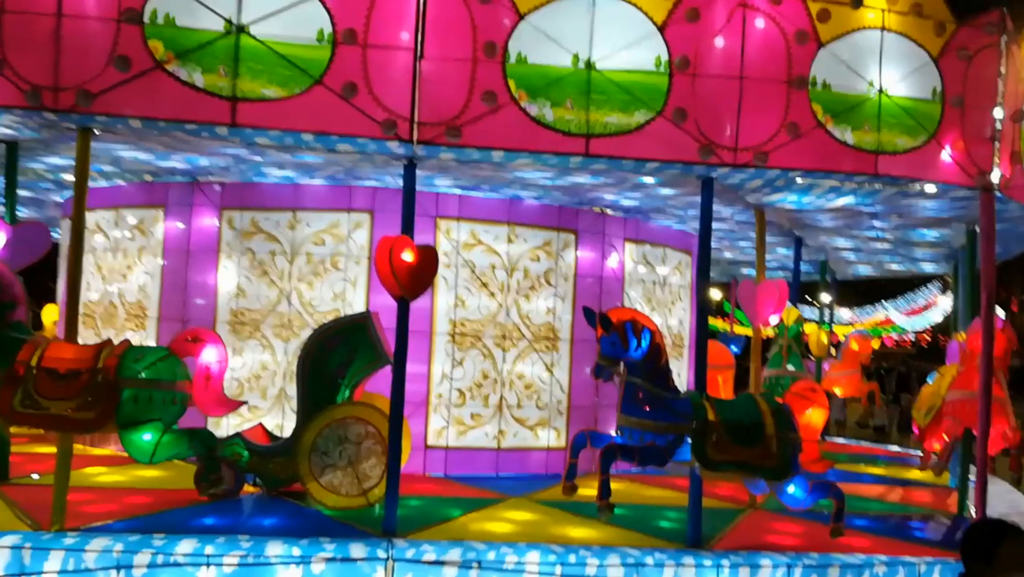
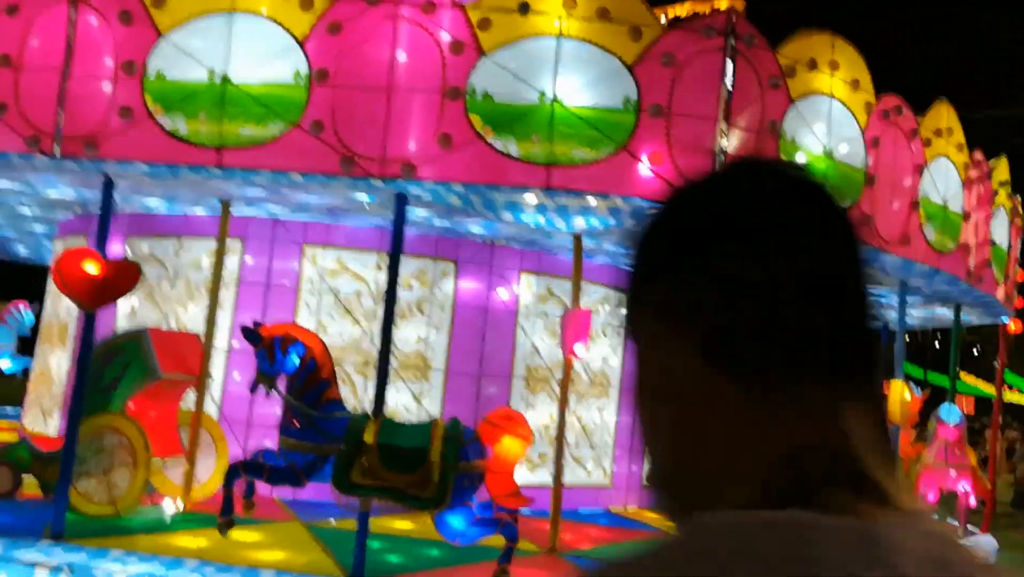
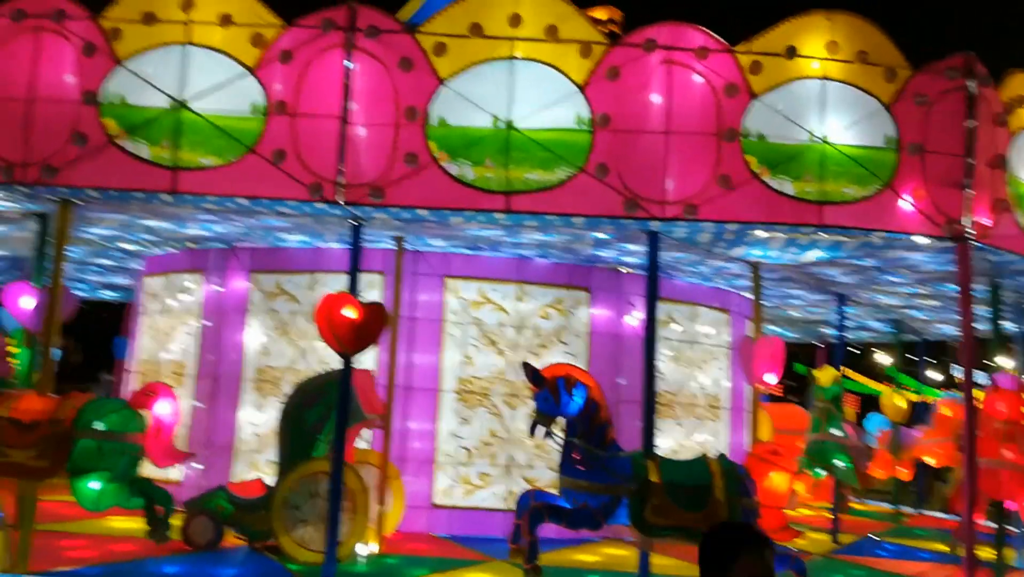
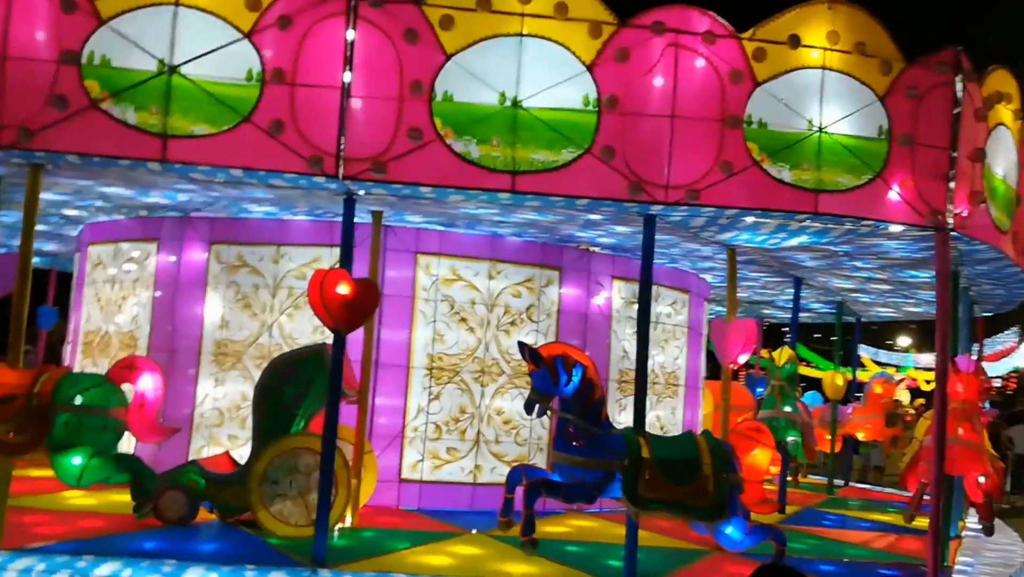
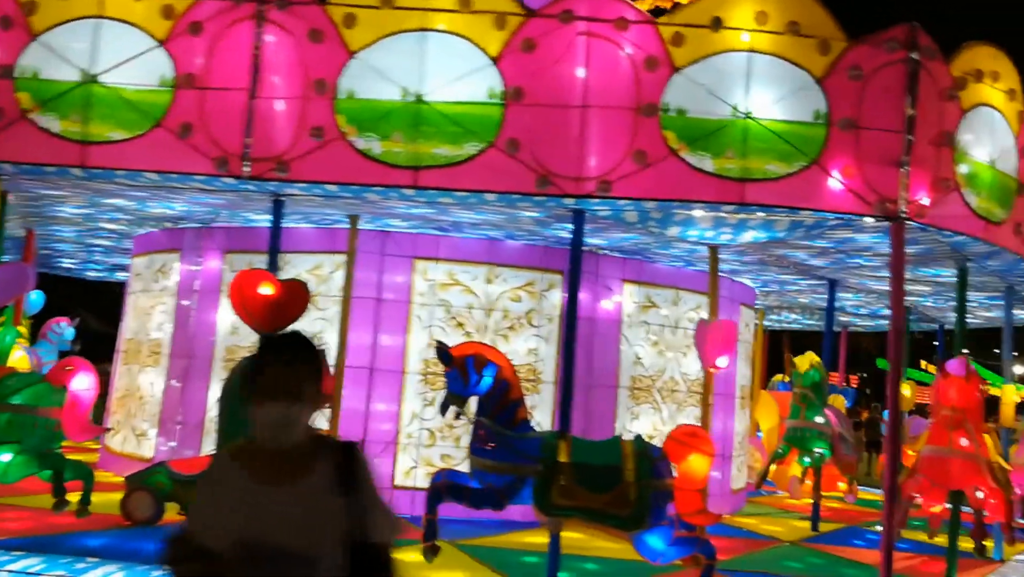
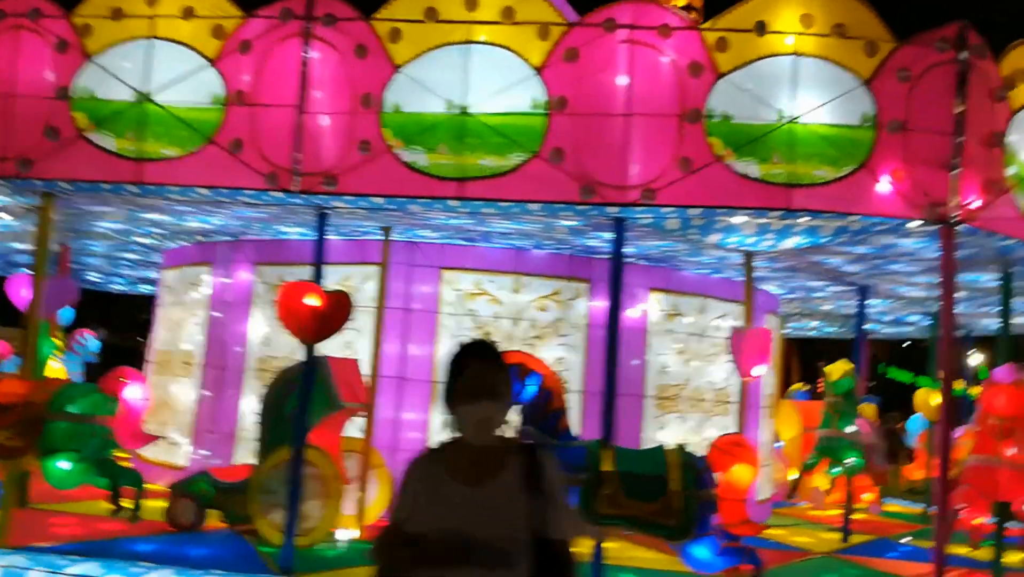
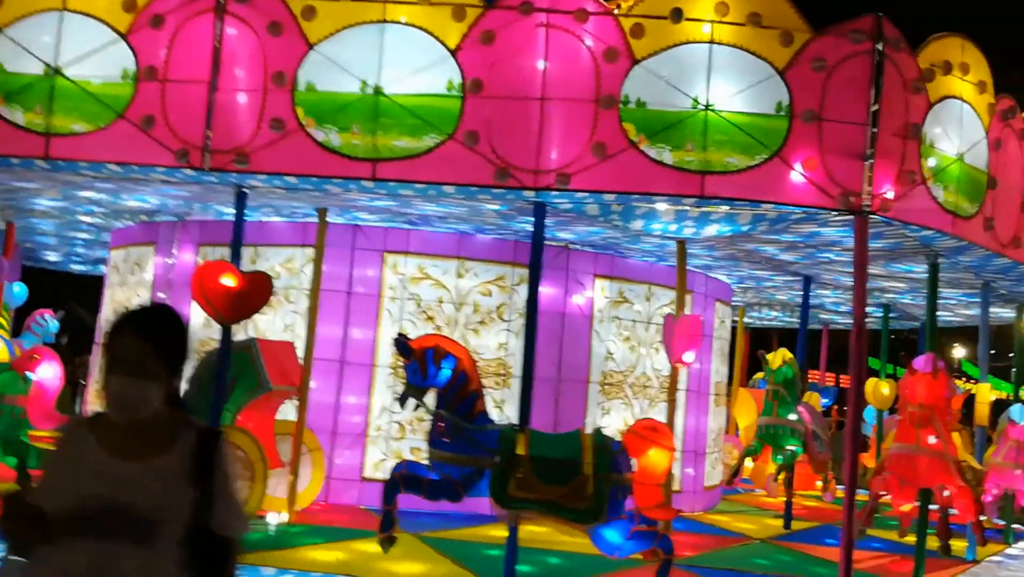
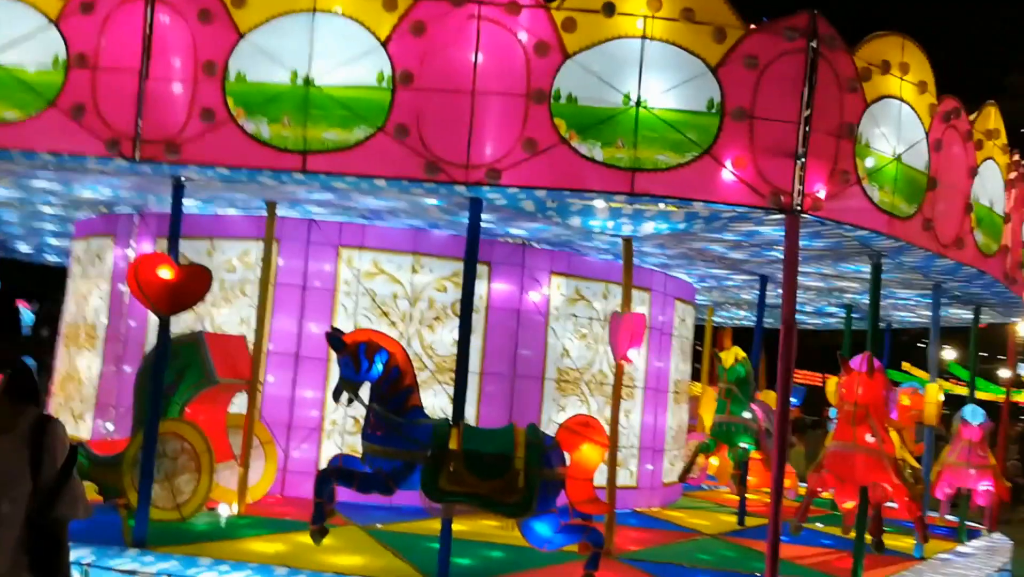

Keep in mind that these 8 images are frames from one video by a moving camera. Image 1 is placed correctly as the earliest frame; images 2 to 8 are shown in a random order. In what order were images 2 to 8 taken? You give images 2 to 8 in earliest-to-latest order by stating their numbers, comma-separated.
4, 3, 6, 5, 7, 8, 2
